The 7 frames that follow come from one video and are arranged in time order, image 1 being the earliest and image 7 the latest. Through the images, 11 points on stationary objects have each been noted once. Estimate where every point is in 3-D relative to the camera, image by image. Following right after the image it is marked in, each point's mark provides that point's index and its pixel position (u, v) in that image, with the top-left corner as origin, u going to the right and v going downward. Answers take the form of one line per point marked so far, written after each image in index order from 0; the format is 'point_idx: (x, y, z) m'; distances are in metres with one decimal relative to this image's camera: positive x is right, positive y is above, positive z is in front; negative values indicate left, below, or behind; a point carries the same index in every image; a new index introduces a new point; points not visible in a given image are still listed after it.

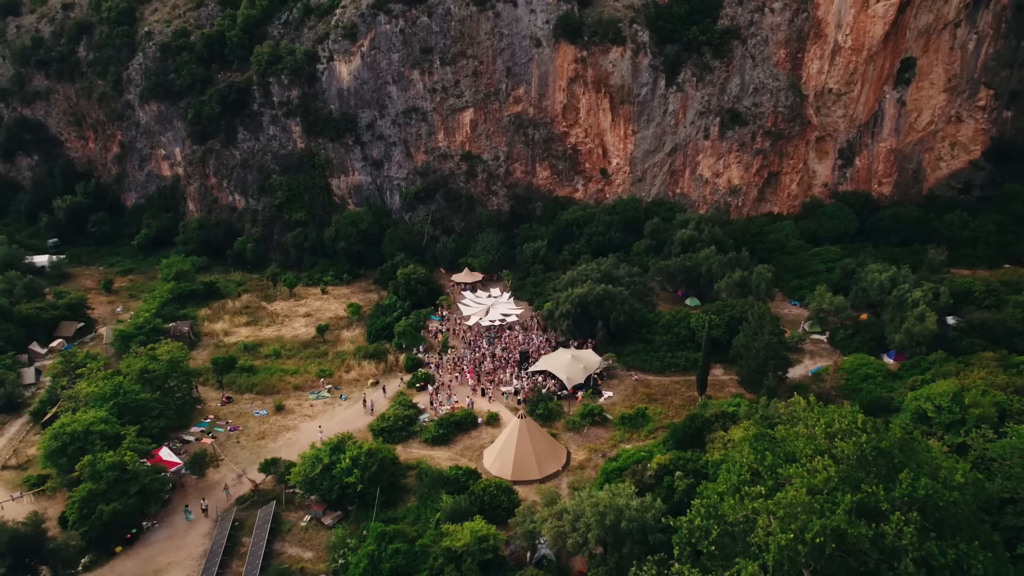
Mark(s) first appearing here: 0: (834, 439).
0: (+7.6, -3.6, +15.6) m
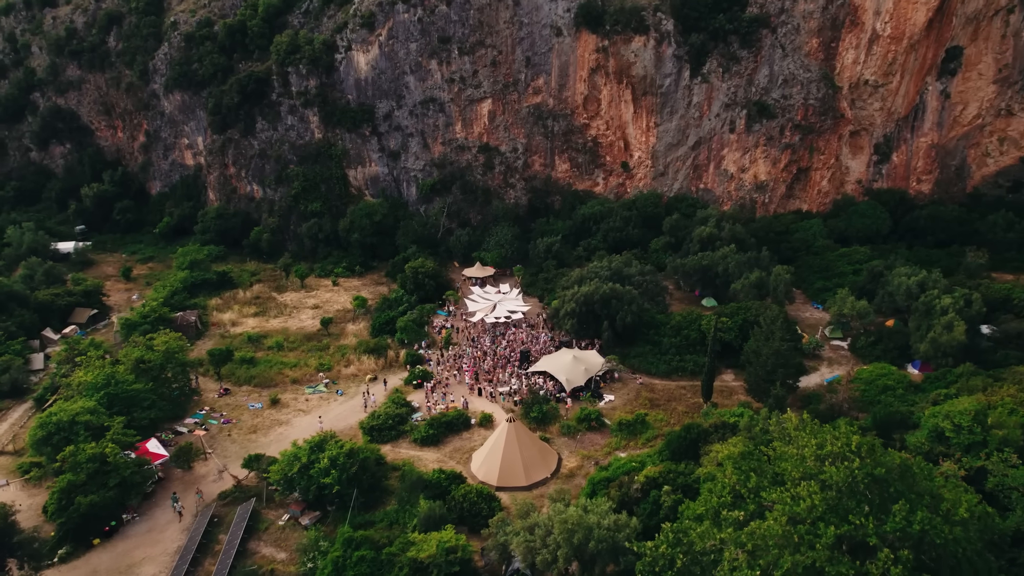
0: (+6.7, -3.8, +14.3) m
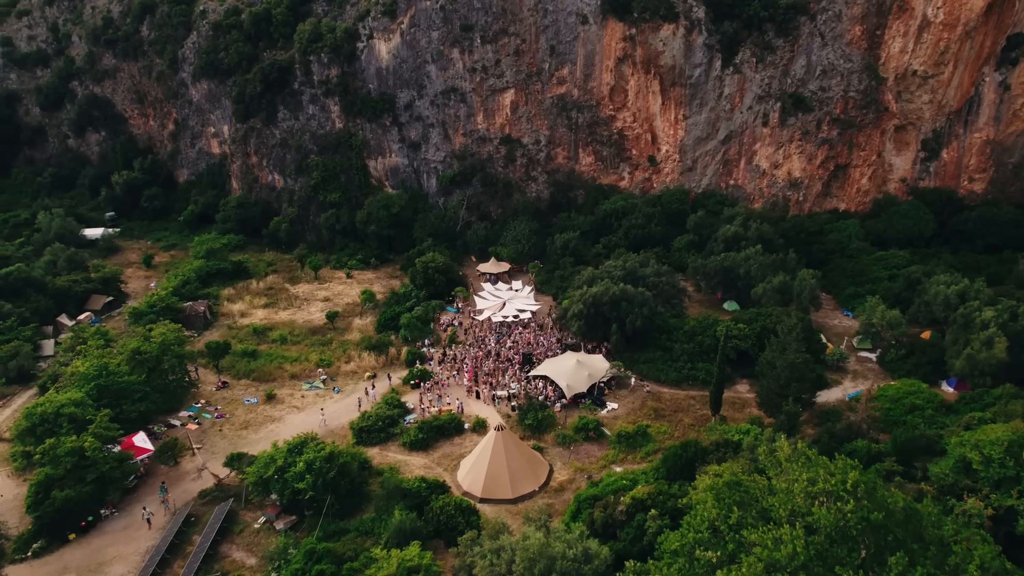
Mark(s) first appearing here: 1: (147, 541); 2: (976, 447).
0: (+5.8, -4.1, +12.8) m
1: (-10.8, -7.5, +19.8) m
2: (+12.7, -4.4, +18.2) m
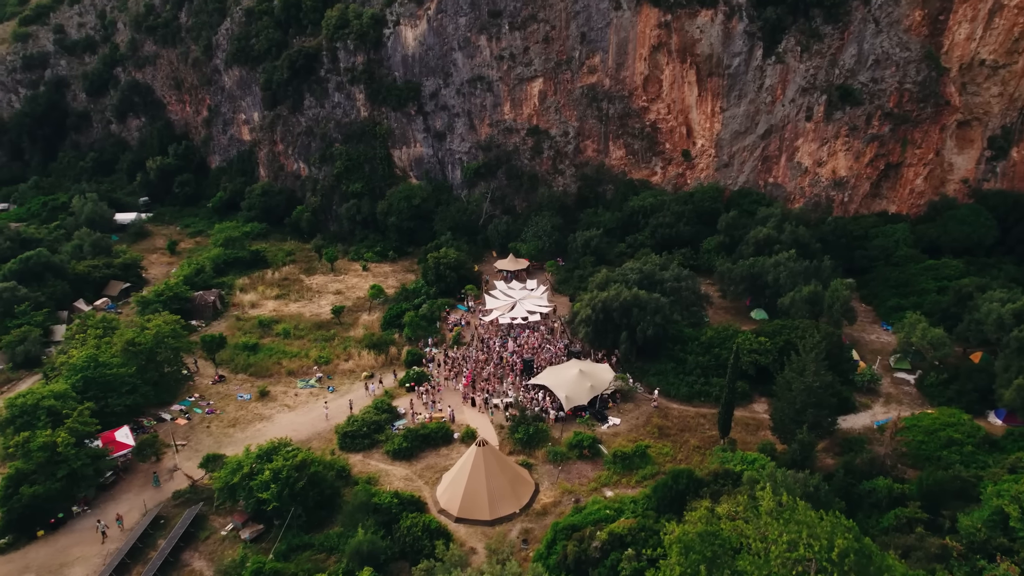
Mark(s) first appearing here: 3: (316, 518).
0: (+4.6, -4.6, +10.9) m
1: (-11.6, -7.3, +19.2) m
2: (+11.8, -5.0, +15.8) m
3: (-5.7, -6.7, +19.3) m
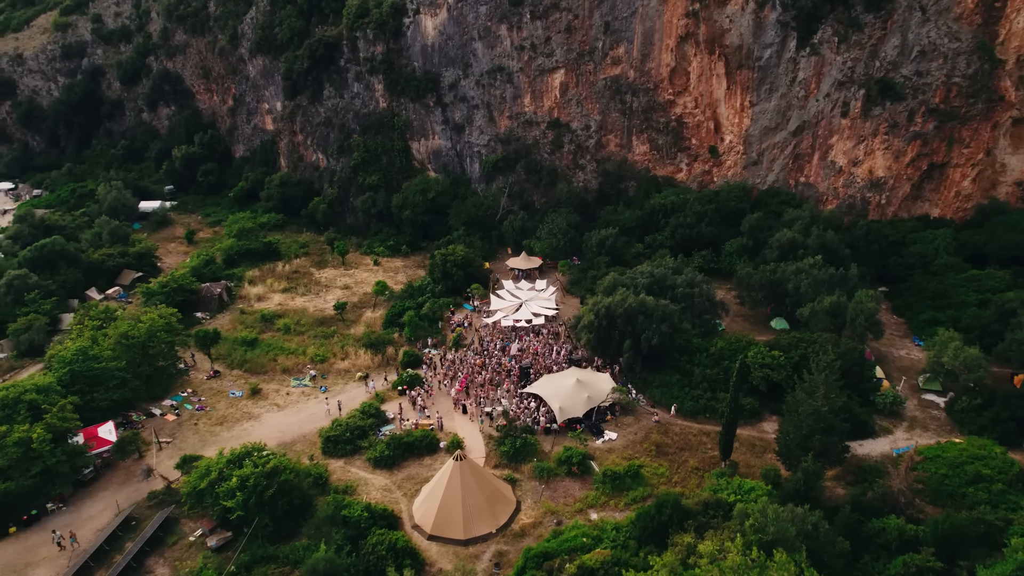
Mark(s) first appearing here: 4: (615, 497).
0: (+3.4, -5.0, +9.5) m
1: (-12.2, -7.2, +18.9) m
2: (+11.0, -5.5, +13.9) m
3: (-6.4, -6.7, +18.6) m
4: (+3.0, -6.2, +19.6) m
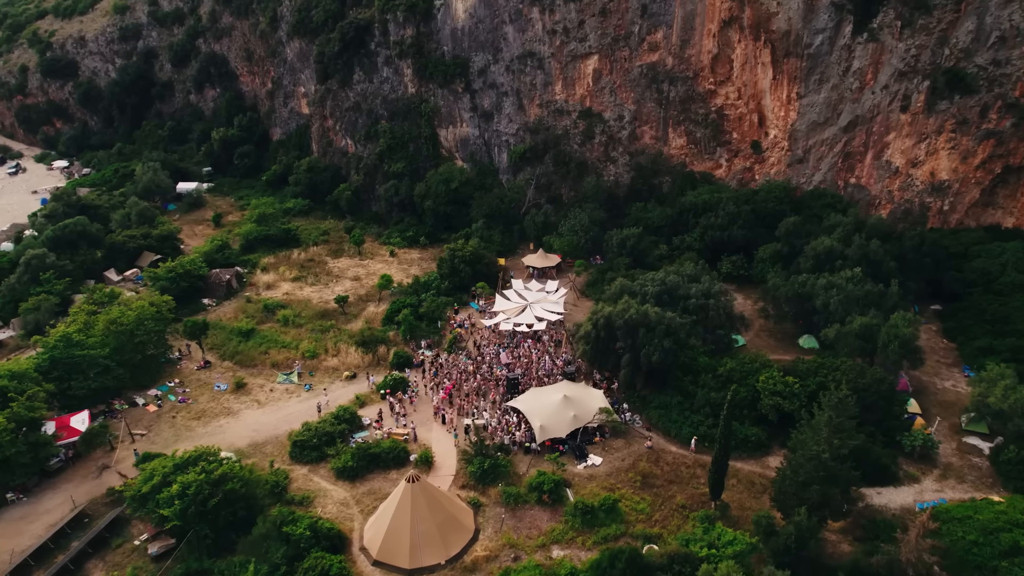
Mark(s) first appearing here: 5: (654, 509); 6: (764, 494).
0: (+1.3, -5.5, +7.5) m
1: (-13.4, -6.9, +18.4) m
2: (+9.3, -6.3, +11.2) m
3: (-7.5, -6.7, +17.6) m
4: (+1.9, -6.5, +17.6) m
5: (+3.9, -6.1, +18.3) m
6: (+7.0, -5.8, +18.6) m
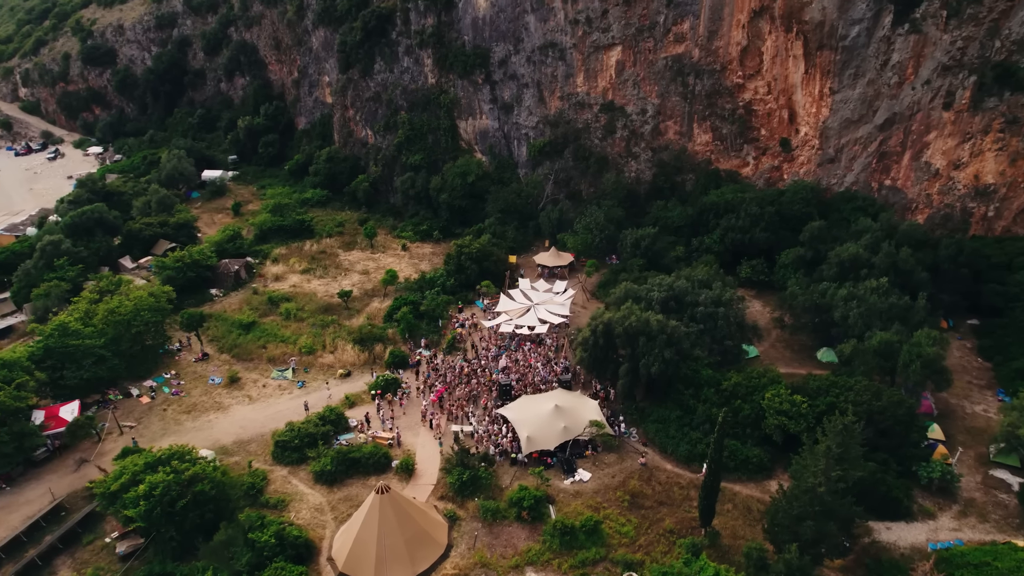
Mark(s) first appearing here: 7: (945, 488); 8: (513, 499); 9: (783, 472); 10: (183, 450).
0: (+0.1, -5.8, +6.5) m
1: (-14.0, -6.6, +18.3) m
2: (+8.2, -6.8, +9.7) m
3: (-8.2, -6.6, +17.1) m
4: (+1.2, -6.7, +16.6) m
5: (+3.3, -6.3, +17.1) m
6: (+6.4, -6.1, +17.2) m
7: (+11.7, -5.3, +17.9) m
8: (+0.1, -5.7, +18.0) m
9: (+7.8, -5.2, +19.0) m
10: (-9.1, -4.4, +18.3) m
